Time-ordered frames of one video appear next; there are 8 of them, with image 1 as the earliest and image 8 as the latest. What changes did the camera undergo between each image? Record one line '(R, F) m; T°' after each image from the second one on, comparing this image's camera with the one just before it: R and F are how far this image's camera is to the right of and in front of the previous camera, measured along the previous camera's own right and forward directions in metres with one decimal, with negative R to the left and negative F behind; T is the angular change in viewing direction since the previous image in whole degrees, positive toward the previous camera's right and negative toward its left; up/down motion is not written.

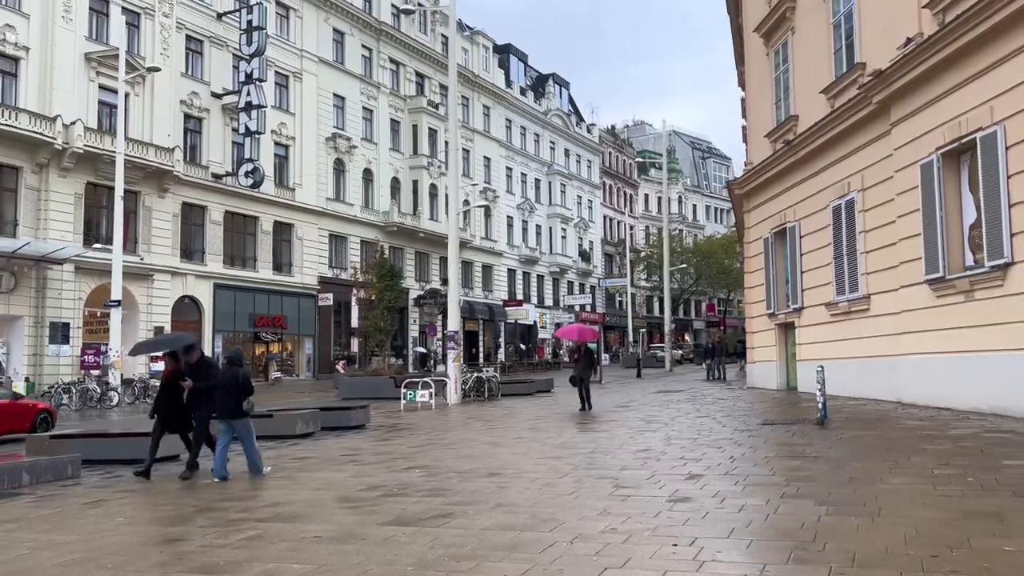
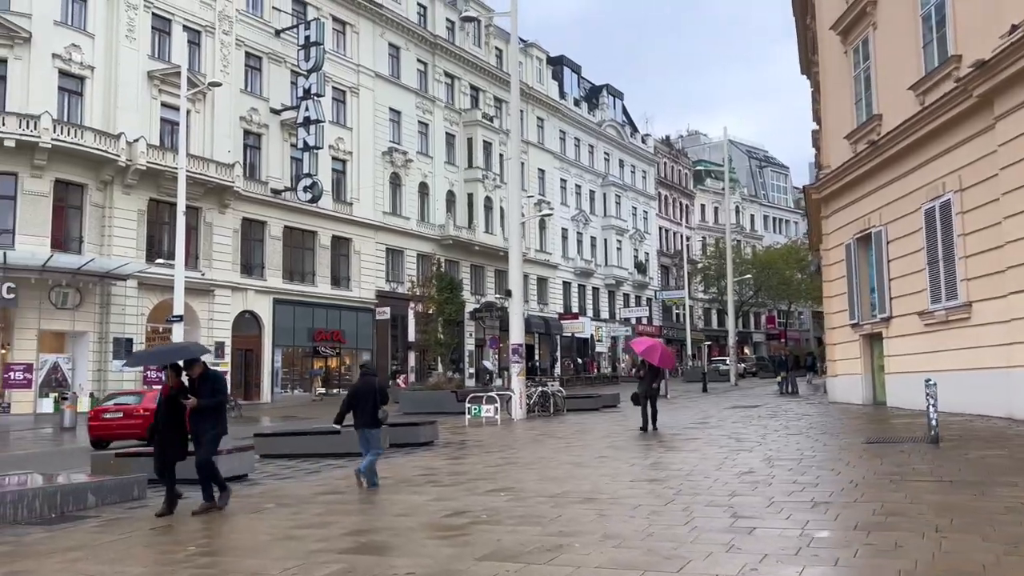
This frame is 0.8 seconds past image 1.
(-0.4, +0.8) m; -3°
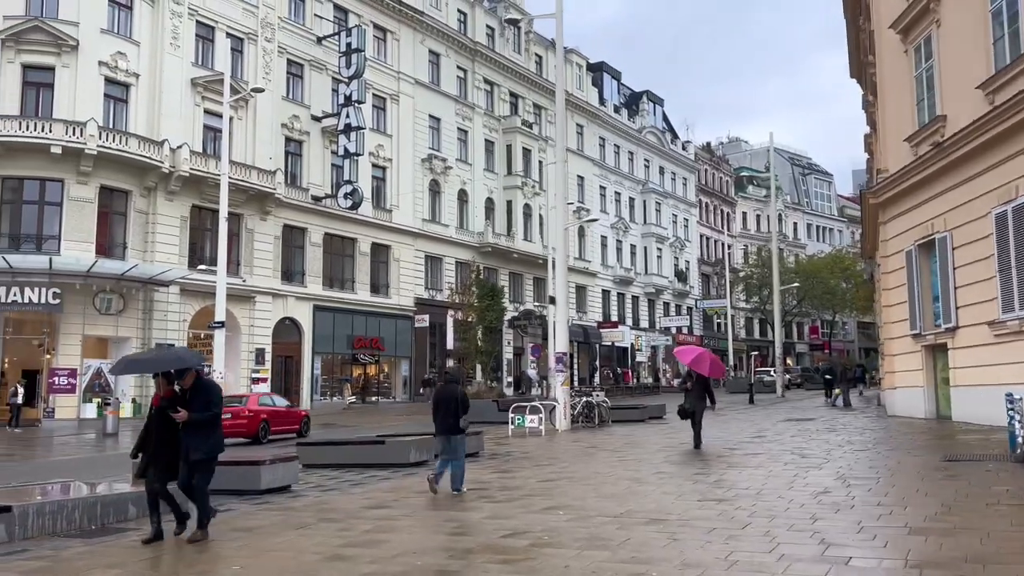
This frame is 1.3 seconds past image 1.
(-0.2, +0.5) m; -2°
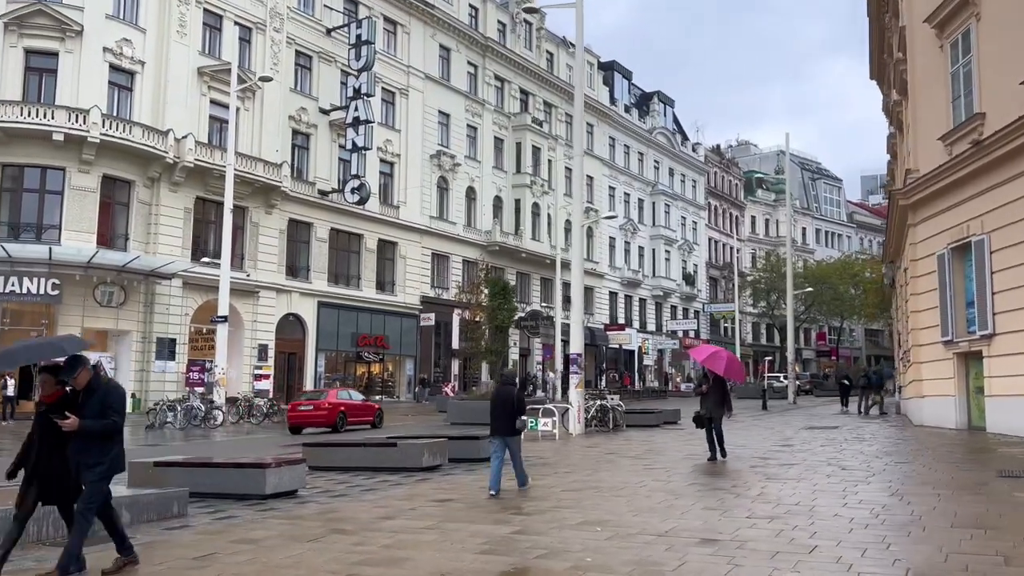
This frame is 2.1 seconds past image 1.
(-0.3, +0.8) m; 0°
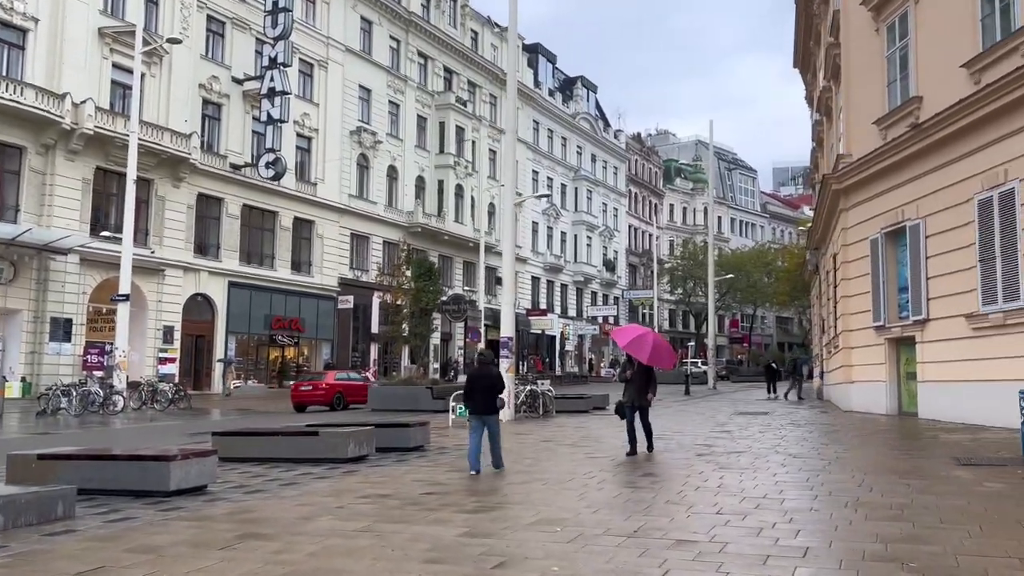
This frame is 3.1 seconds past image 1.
(-0.3, +1.0) m; +6°
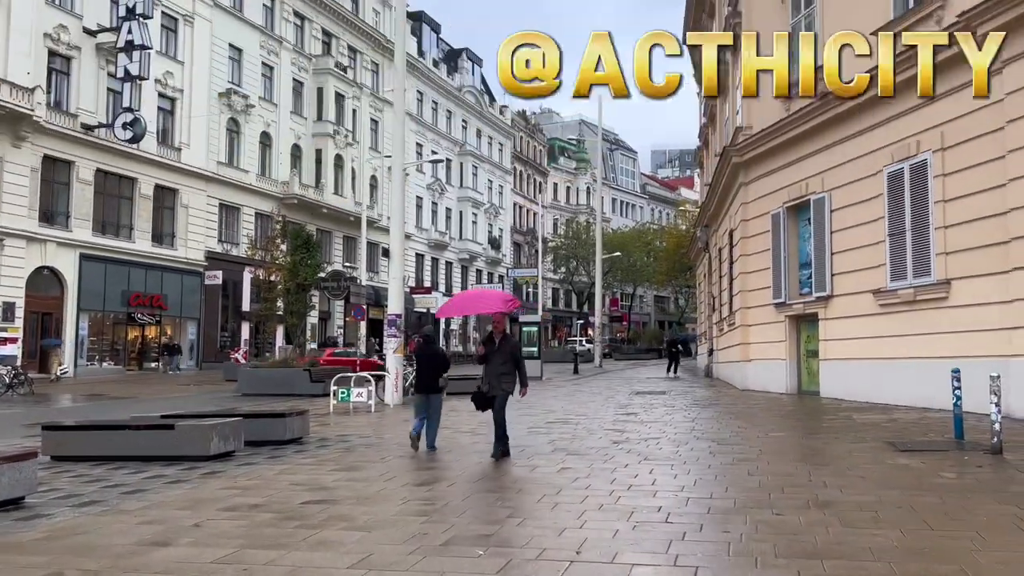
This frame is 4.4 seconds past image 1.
(-0.2, +1.6) m; +8°
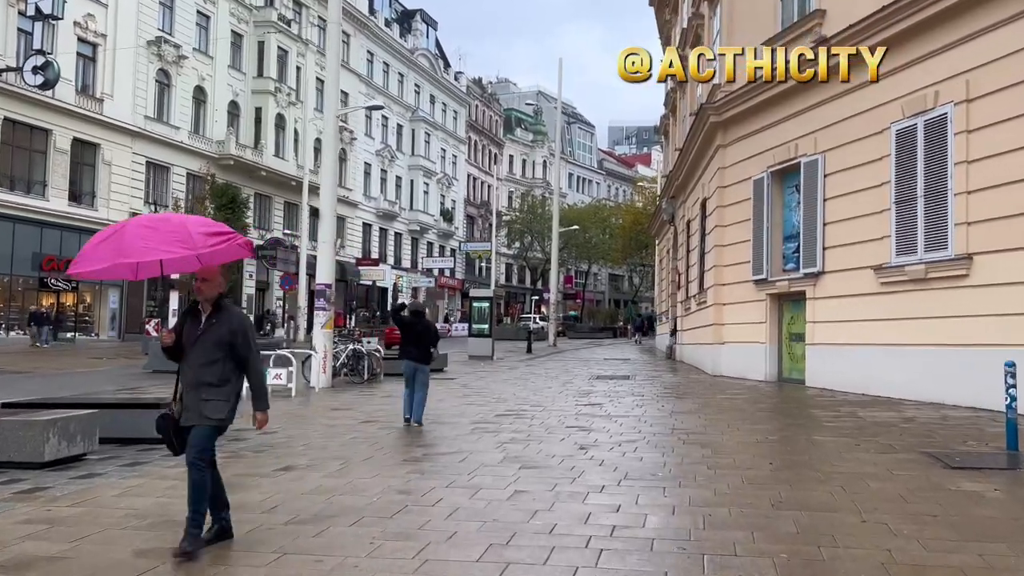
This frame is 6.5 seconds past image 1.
(+0.1, +2.4) m; +3°
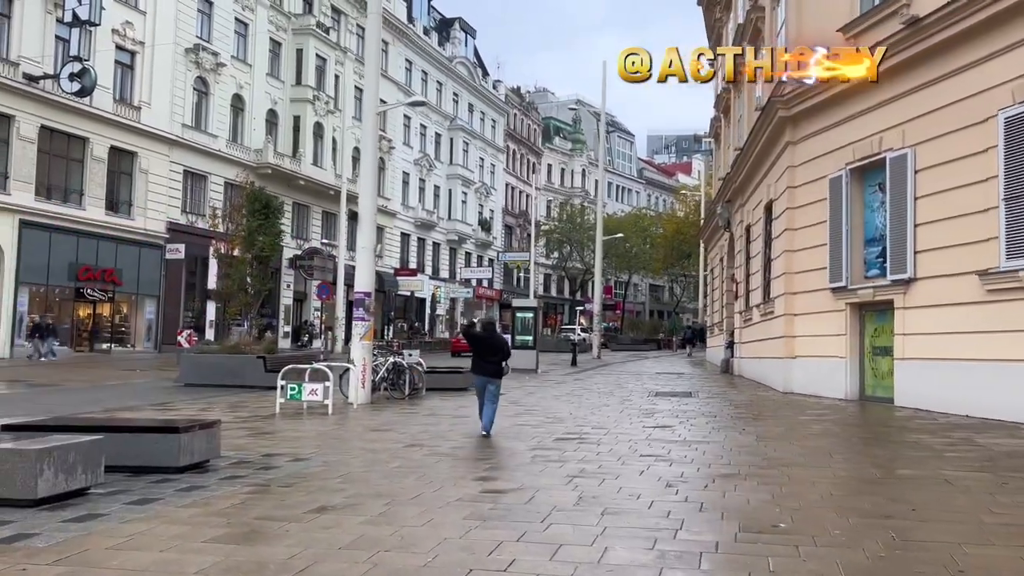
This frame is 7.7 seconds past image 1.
(-0.3, +1.3) m; -2°
